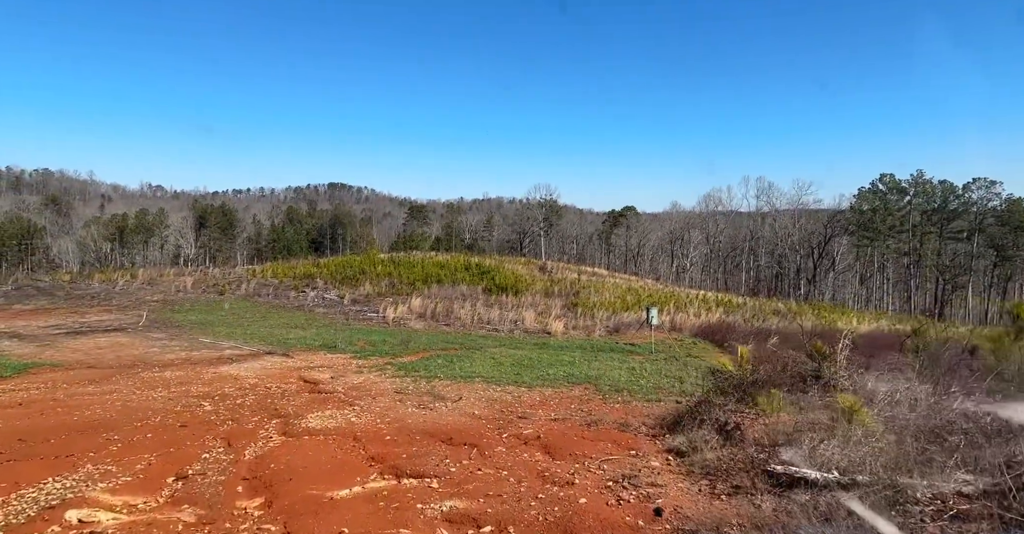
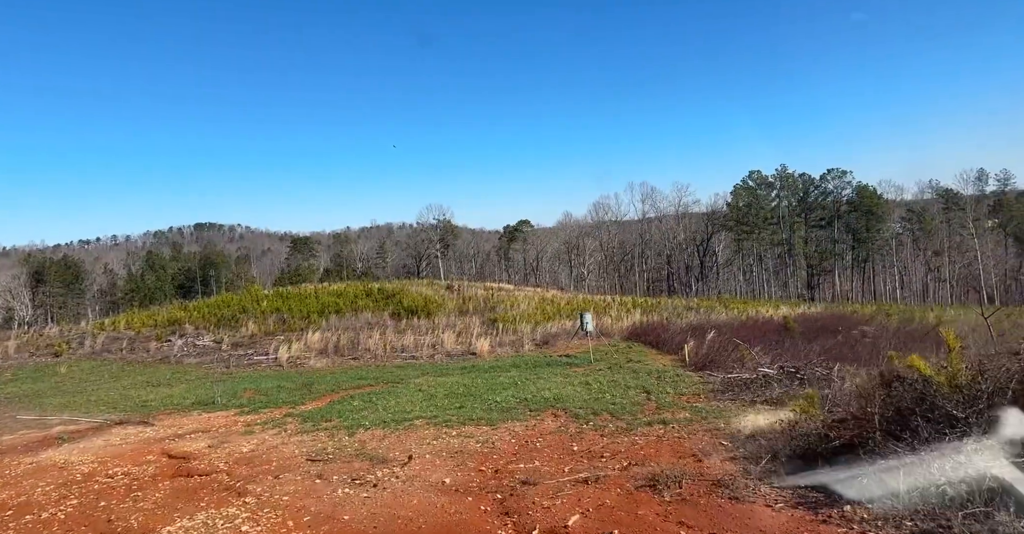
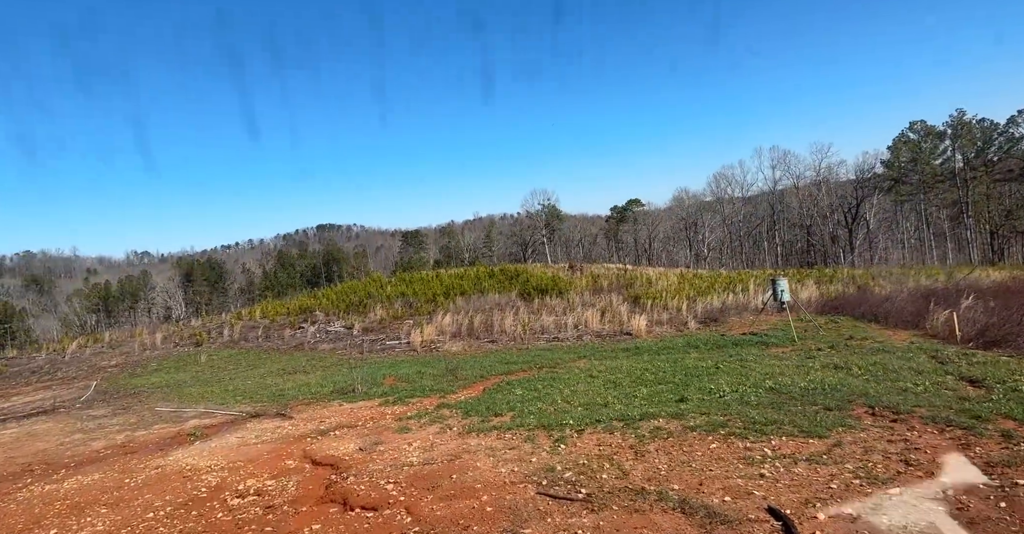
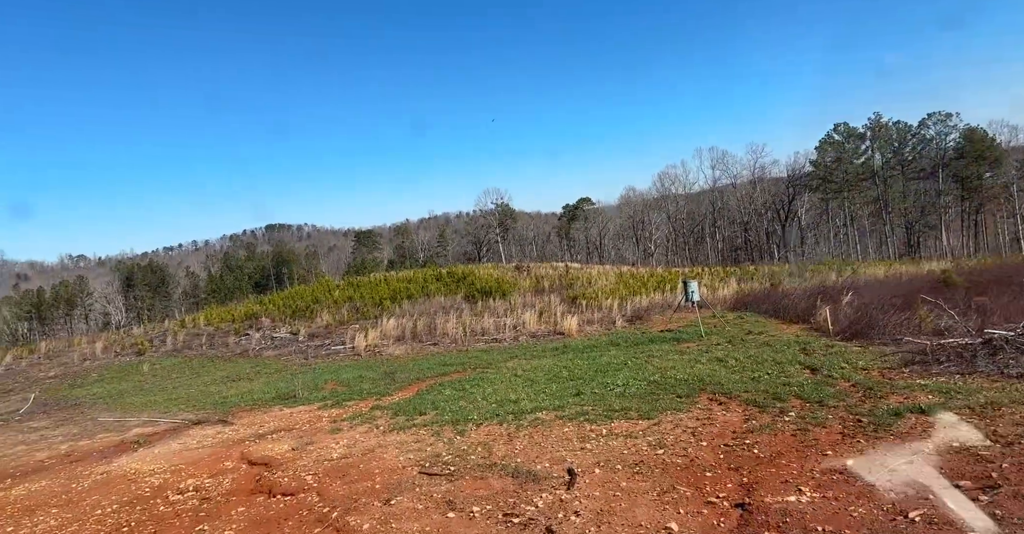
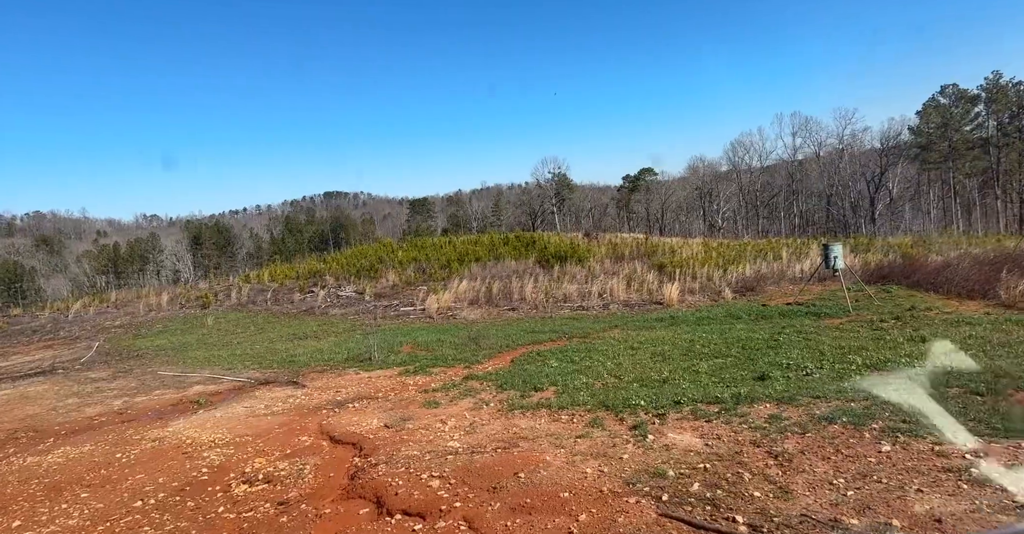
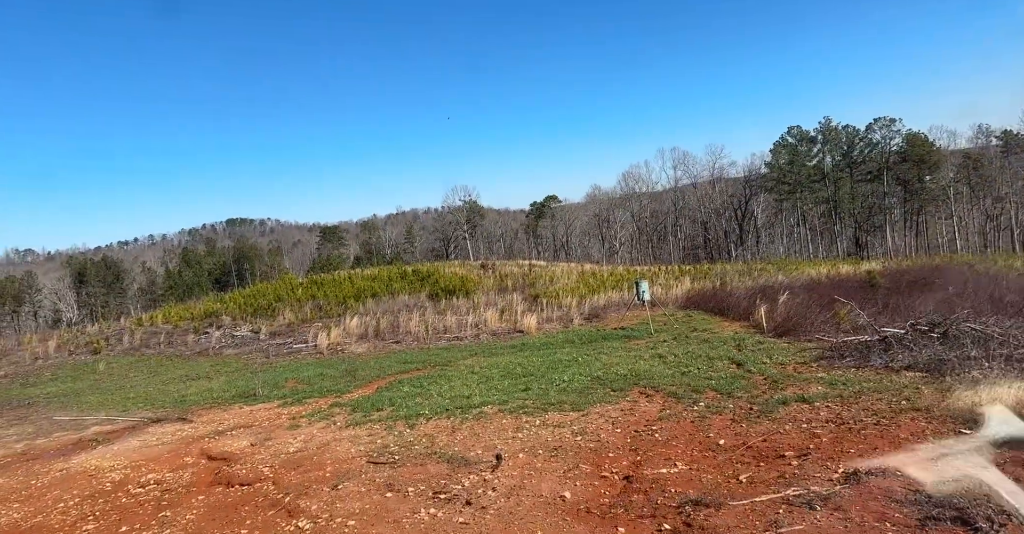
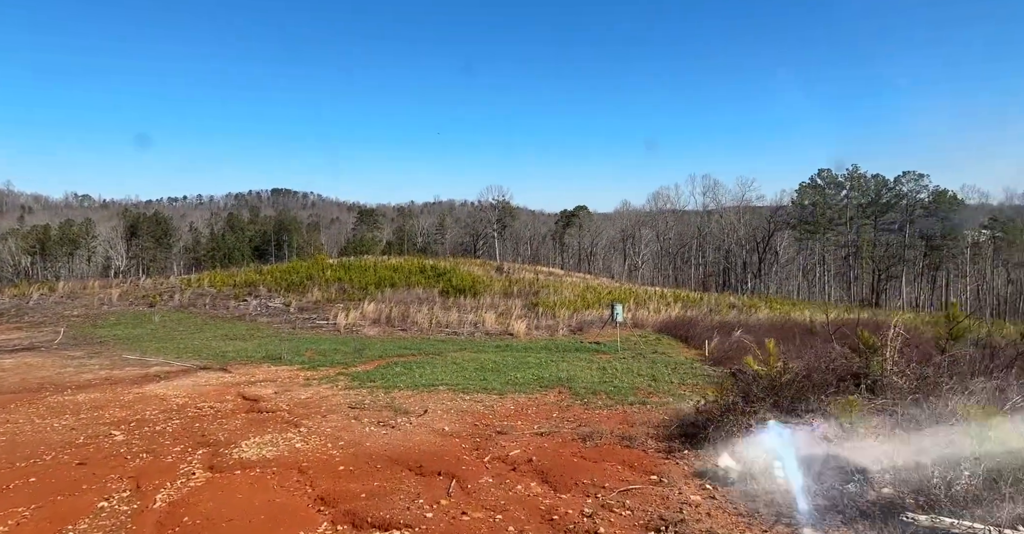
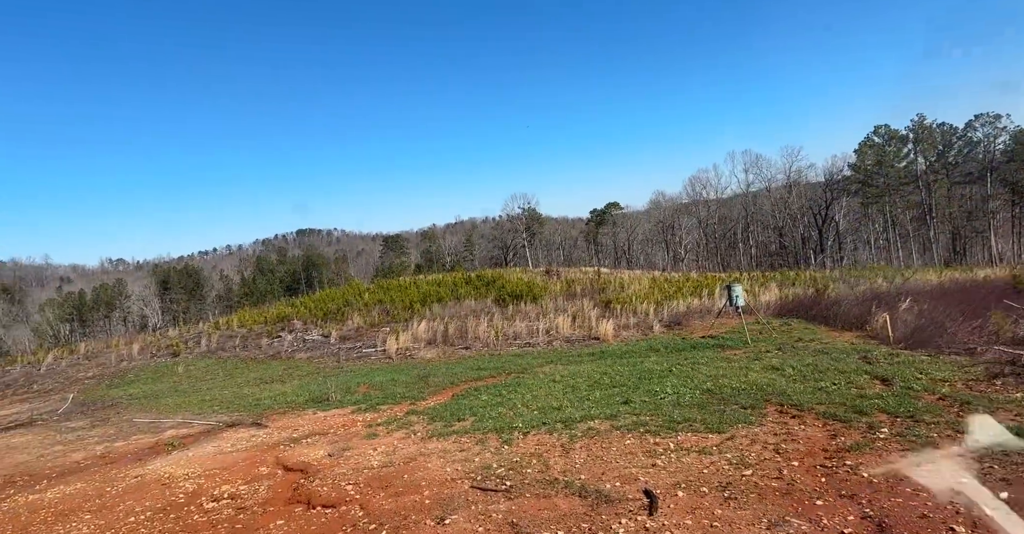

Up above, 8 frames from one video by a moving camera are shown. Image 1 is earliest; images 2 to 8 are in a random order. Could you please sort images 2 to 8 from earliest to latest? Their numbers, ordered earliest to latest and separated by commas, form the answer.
7, 2, 6, 4, 8, 3, 5
